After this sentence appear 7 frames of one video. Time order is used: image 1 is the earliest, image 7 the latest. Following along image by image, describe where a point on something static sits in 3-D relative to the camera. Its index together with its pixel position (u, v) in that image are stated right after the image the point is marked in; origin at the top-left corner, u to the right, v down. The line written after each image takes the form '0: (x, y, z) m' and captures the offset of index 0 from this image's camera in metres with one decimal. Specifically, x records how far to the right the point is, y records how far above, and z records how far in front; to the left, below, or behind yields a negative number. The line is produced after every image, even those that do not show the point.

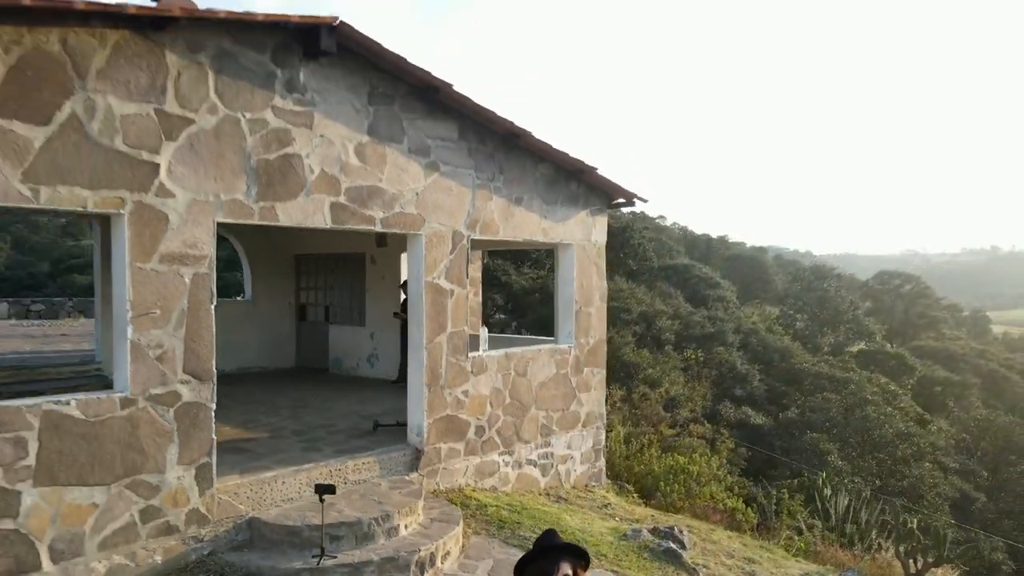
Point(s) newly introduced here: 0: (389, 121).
0: (-0.6, +0.9, +3.3) m
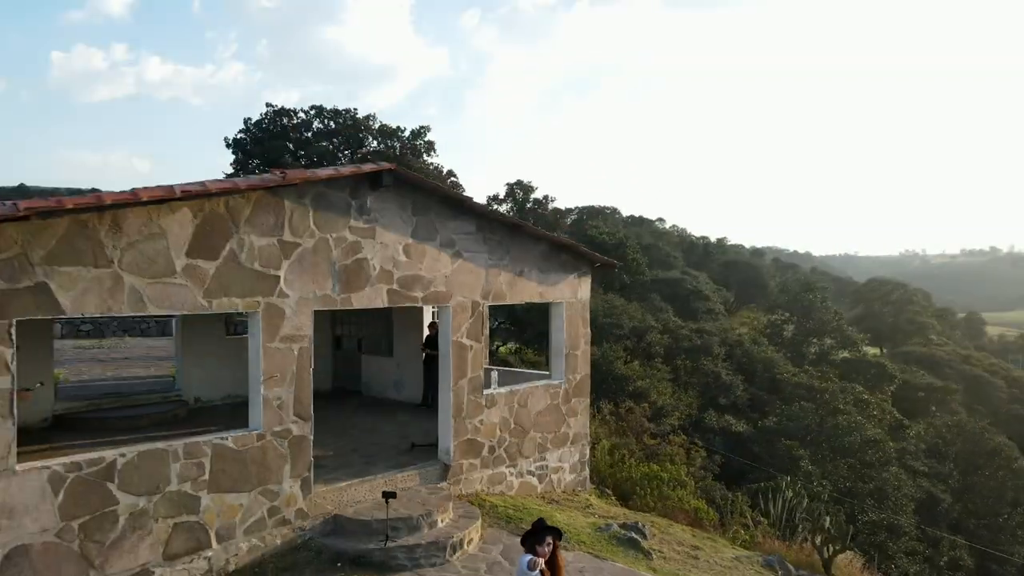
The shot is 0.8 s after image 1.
0: (-0.6, +0.5, +4.5) m
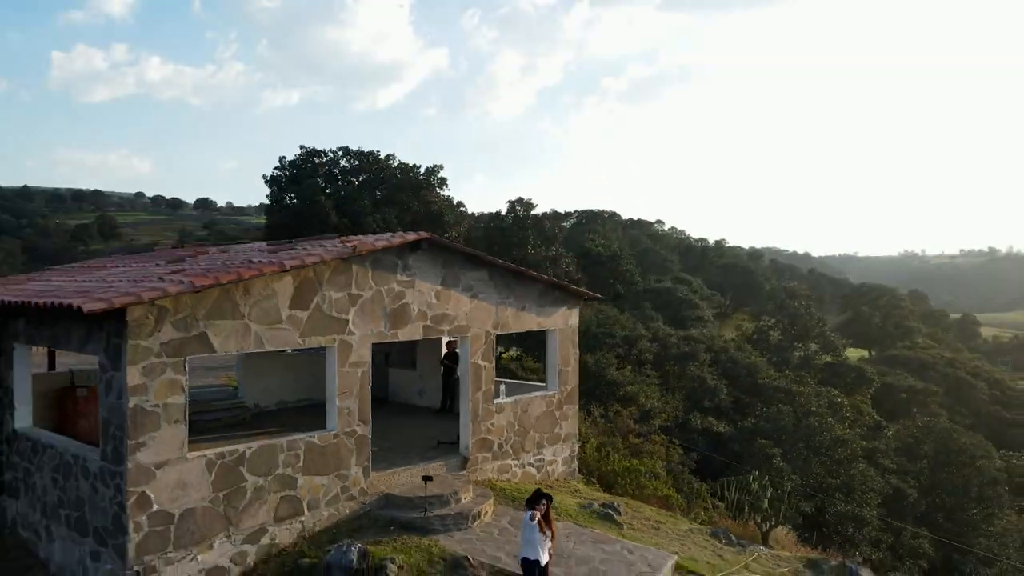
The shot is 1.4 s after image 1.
0: (-0.6, +0.1, +5.9) m
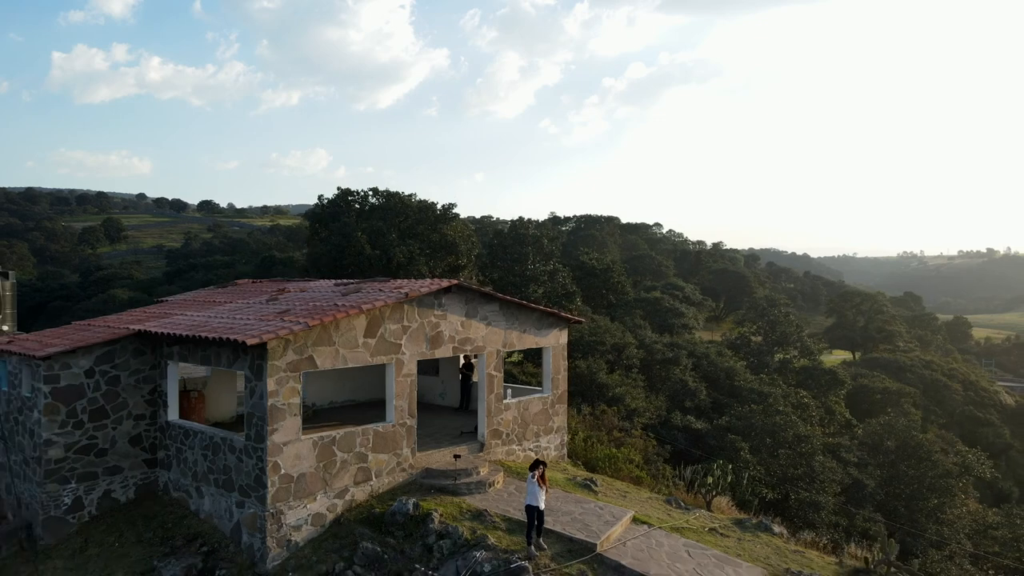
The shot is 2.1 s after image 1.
0: (-0.5, -0.3, +8.1) m
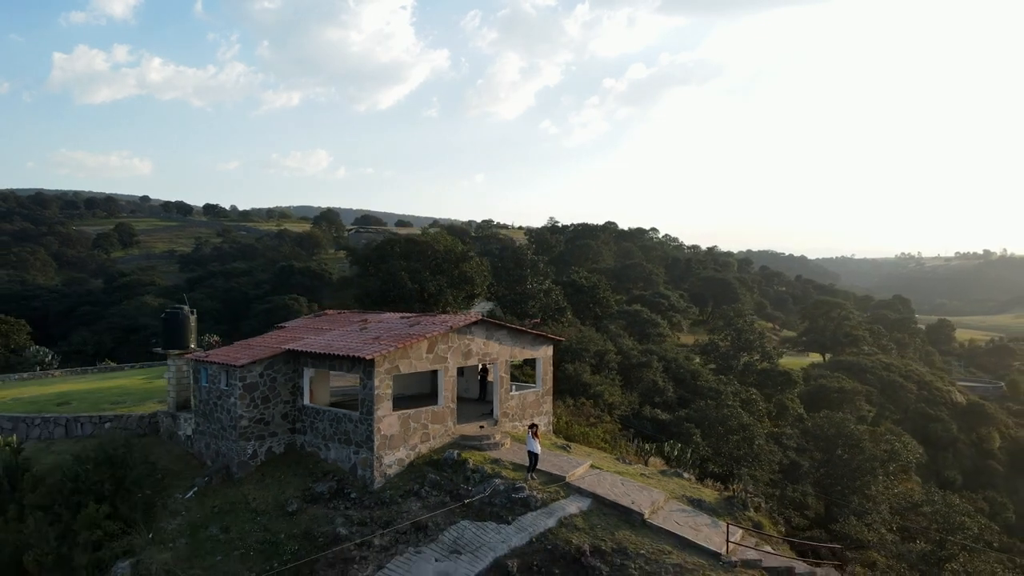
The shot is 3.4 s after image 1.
0: (-0.4, -0.9, +12.6) m
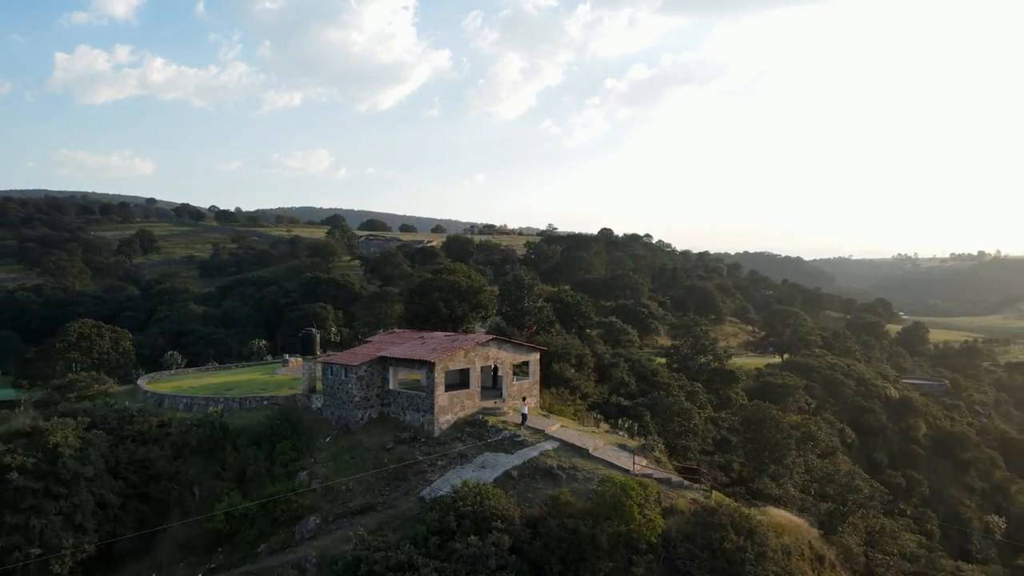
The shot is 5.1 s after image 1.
0: (-0.4, -1.9, +20.4) m
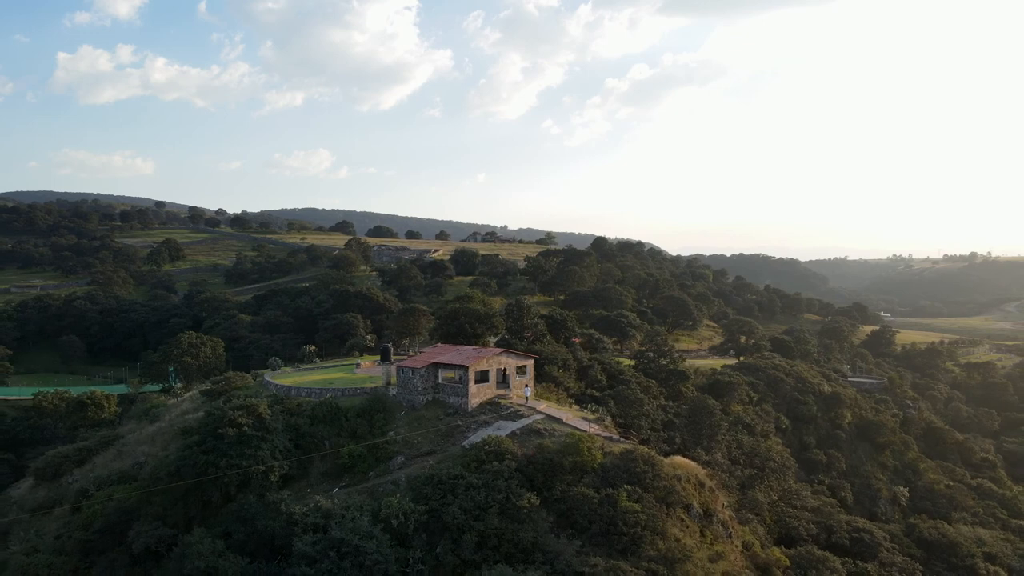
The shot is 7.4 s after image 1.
0: (-0.2, -3.4, +32.0) m
